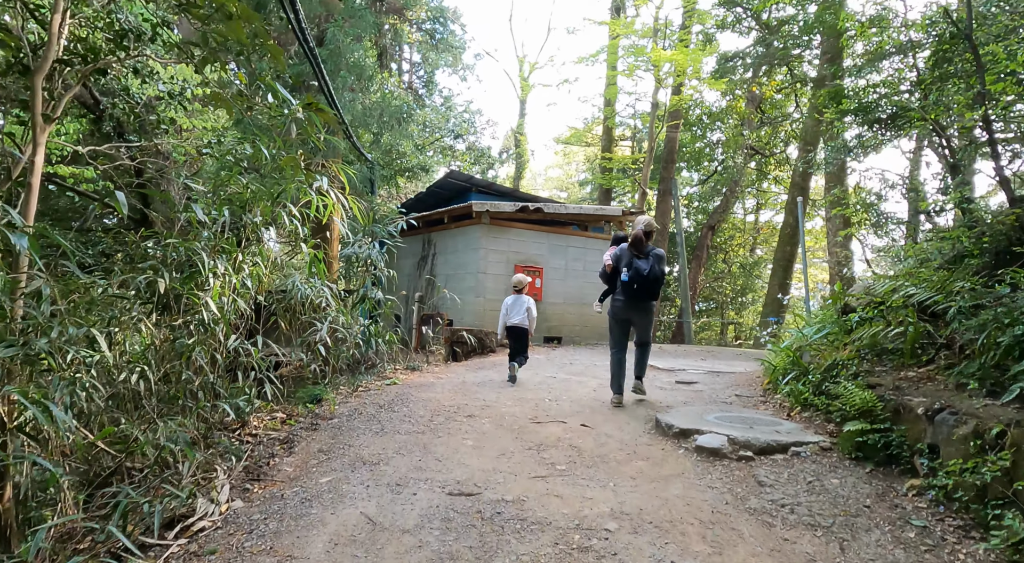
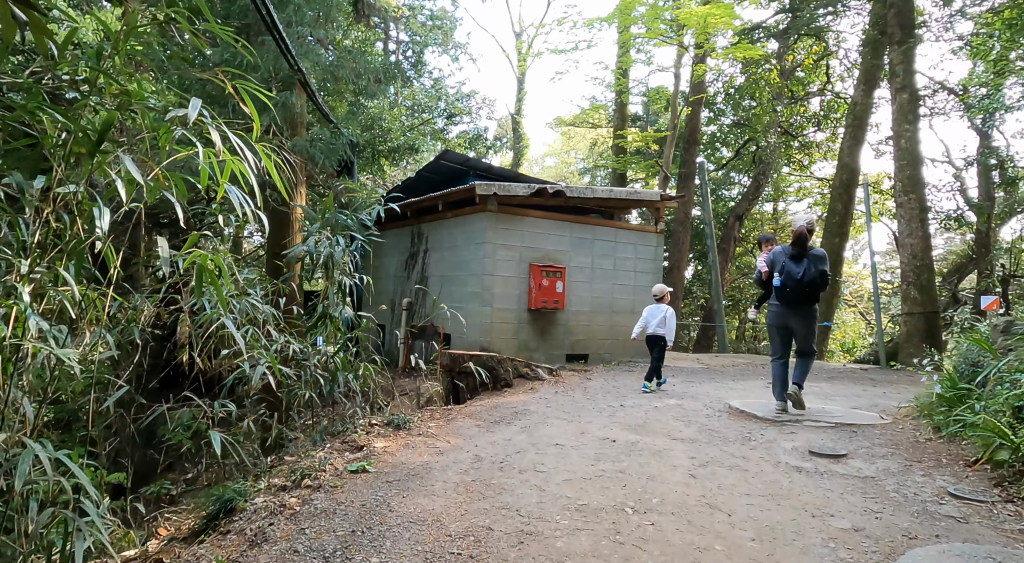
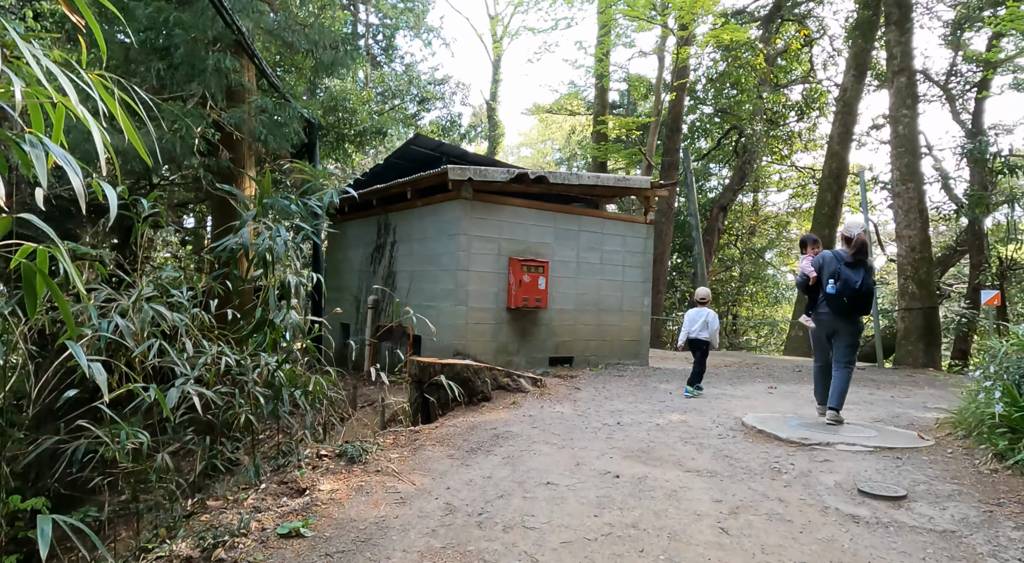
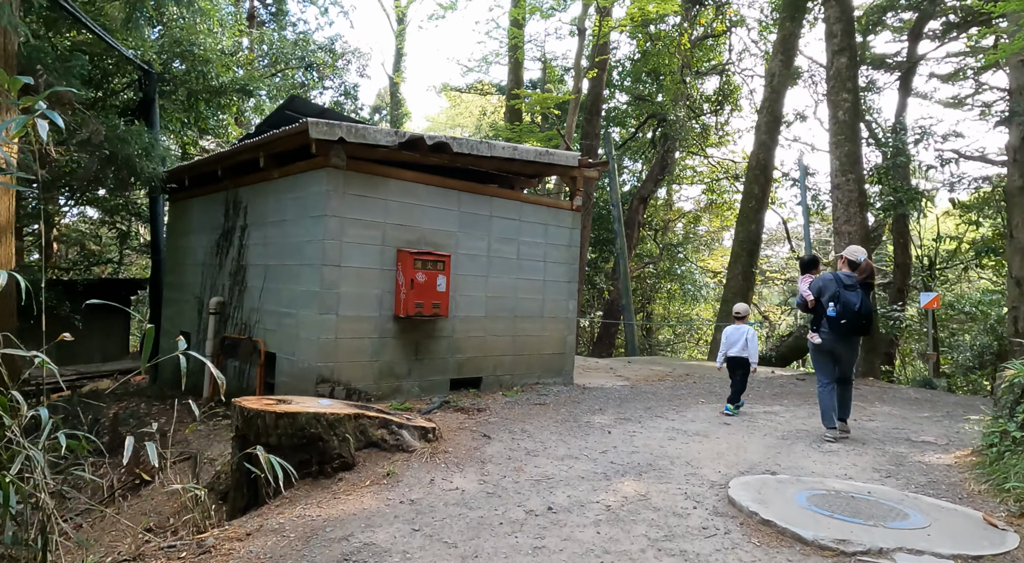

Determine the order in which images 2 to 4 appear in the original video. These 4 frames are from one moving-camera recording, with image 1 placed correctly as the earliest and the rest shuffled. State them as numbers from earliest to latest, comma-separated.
2, 3, 4
